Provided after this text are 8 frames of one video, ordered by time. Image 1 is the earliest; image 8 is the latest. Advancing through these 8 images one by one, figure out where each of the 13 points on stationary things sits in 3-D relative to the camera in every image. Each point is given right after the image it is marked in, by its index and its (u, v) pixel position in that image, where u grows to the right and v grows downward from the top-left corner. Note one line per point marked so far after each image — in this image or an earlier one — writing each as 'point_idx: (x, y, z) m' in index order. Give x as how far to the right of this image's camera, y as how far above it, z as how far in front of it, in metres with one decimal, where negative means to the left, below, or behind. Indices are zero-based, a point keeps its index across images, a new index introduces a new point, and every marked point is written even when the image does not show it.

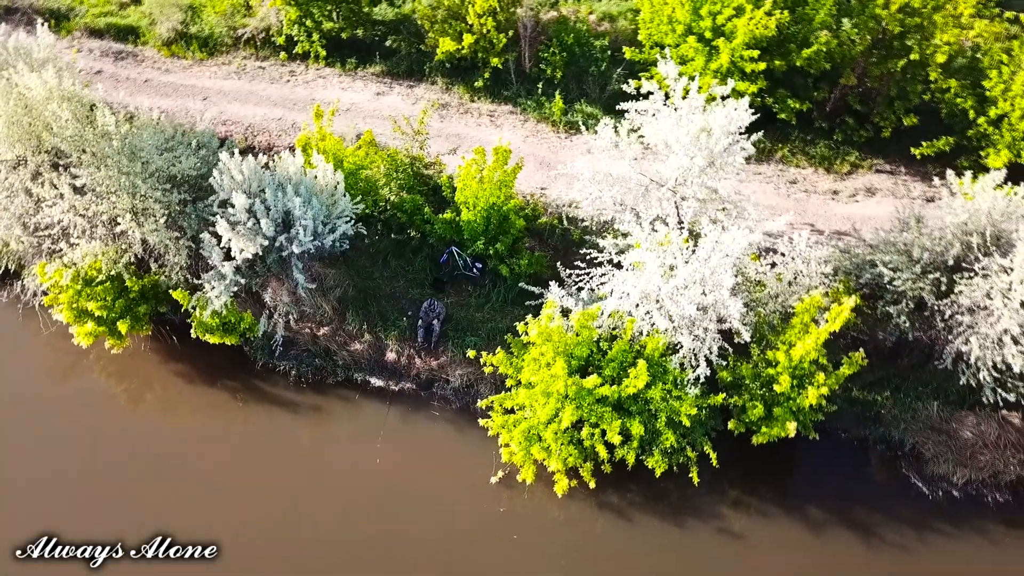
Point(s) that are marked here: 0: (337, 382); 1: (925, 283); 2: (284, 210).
0: (-4.0, -2.2, +18.6) m
1: (+8.7, +0.1, +17.0) m
2: (-4.7, +1.6, +16.8) m
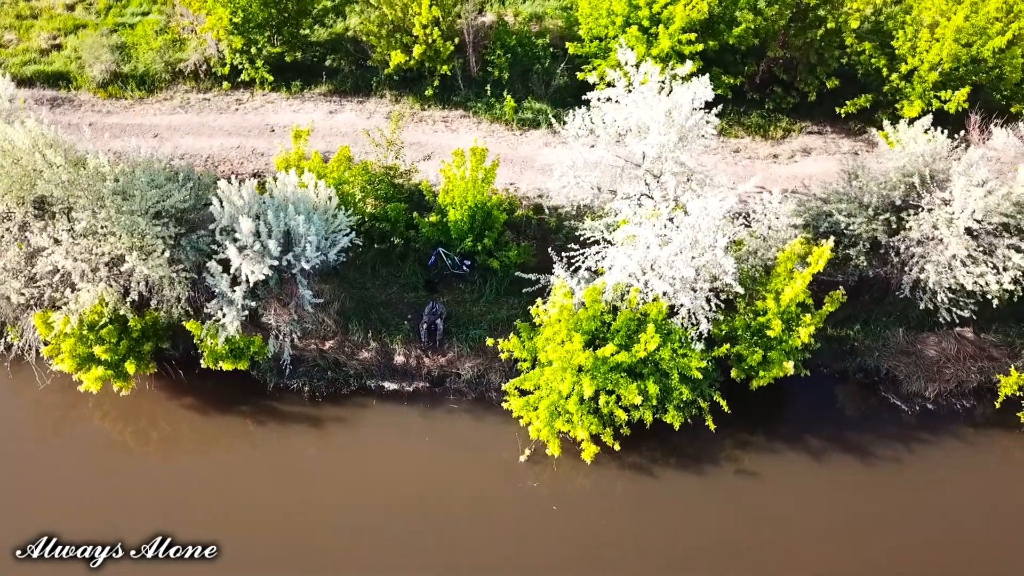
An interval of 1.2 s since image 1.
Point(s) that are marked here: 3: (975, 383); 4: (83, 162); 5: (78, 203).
0: (-3.7, -2.5, +19.1) m
1: (+8.6, +1.5, +19.0) m
2: (-4.8, +1.3, +17.2) m
3: (+10.7, -2.2, +18.8) m
4: (-9.2, +2.7, +17.5) m
5: (-8.8, +1.8, +16.8) m
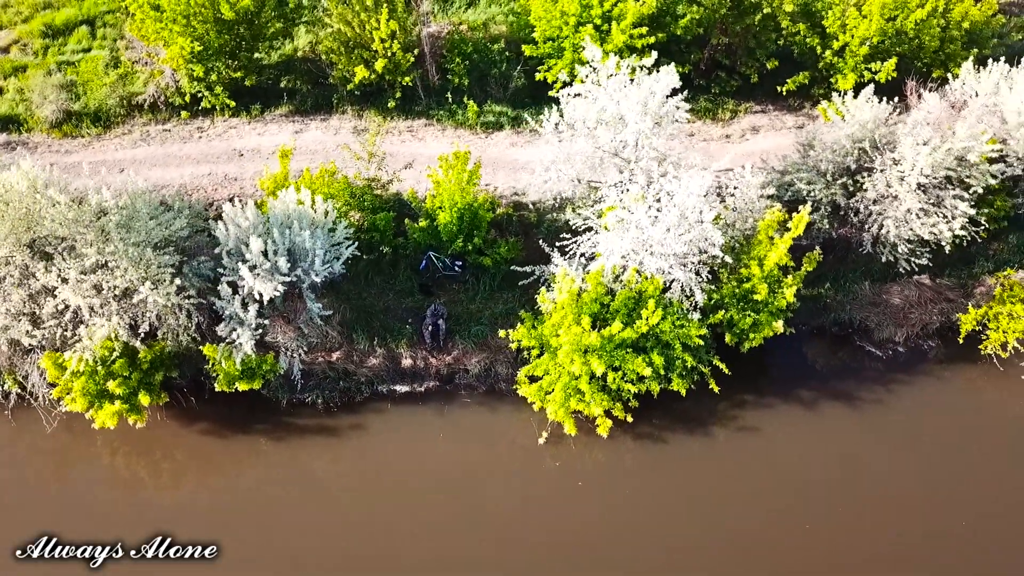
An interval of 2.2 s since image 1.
0: (-3.5, -2.7, +19.6) m
1: (+8.3, +2.5, +20.6) m
2: (-4.8, +0.9, +17.6) m
3: (+10.8, -0.9, +20.6) m
4: (-9.4, +1.9, +17.5) m
5: (-8.8, +1.1, +16.8) m
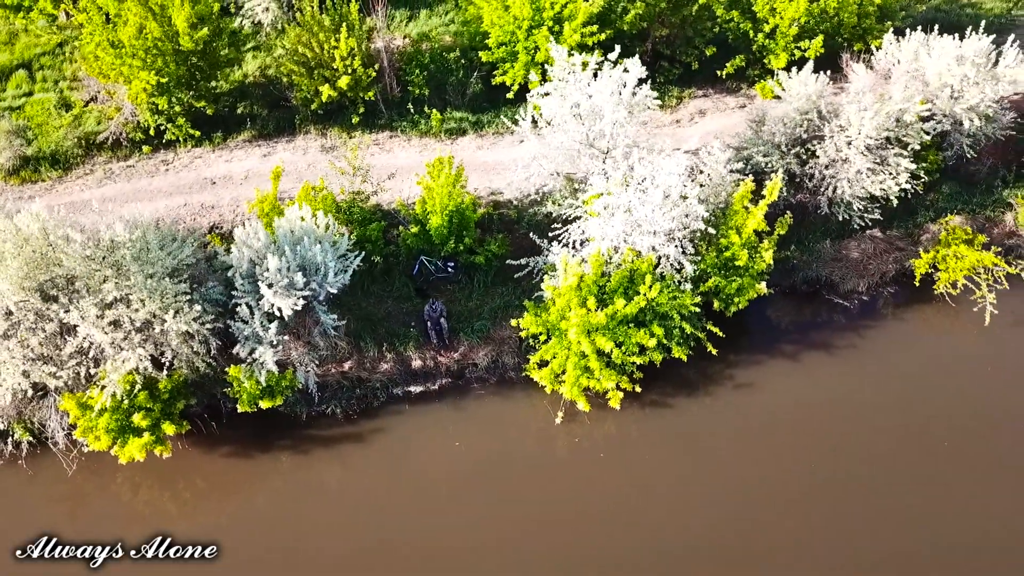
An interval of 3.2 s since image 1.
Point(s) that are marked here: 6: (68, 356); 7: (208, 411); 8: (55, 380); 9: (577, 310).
0: (-3.2, -2.9, +20.2) m
1: (+7.7, +3.6, +22.4) m
2: (-4.7, +0.6, +18.1) m
3: (+10.6, +0.5, +22.6) m
4: (-9.3, +1.1, +17.5) m
5: (-8.5, +0.3, +16.9) m
6: (-9.2, -1.4, +16.7) m
7: (-7.3, -3.0, +19.4) m
8: (-9.5, -1.9, +16.7) m
9: (+1.5, -0.5, +18.6) m
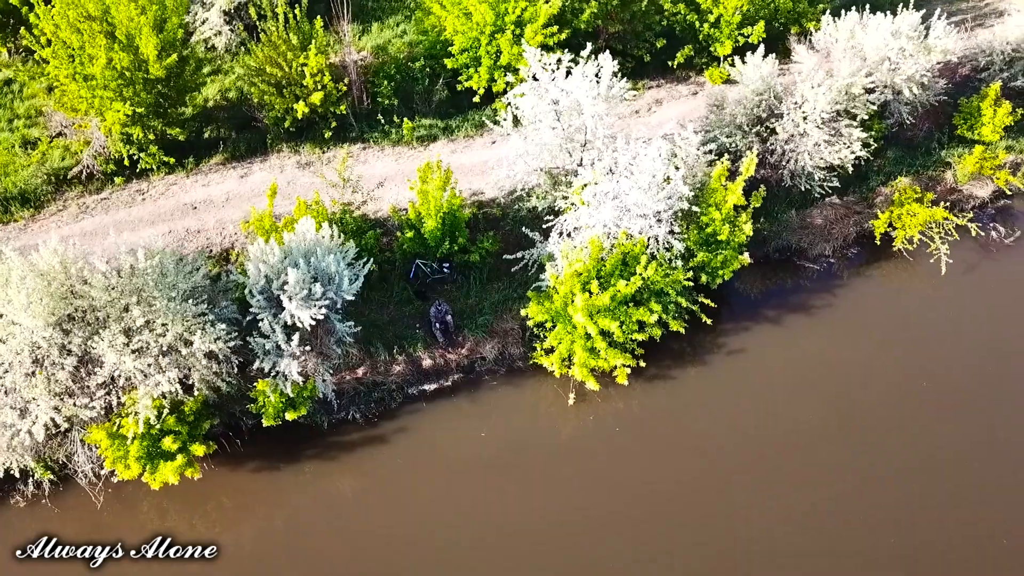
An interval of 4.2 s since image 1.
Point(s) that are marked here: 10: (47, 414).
0: (-2.9, -3.0, +20.8) m
1: (+7.2, +4.5, +24.0) m
2: (-4.5, +0.4, +18.6) m
3: (+10.3, +1.6, +24.4) m
4: (-9.1, +0.4, +17.6) m
5: (-8.2, -0.3, +17.0) m
6: (-8.6, -2.1, +16.8) m
7: (-6.8, -3.4, +19.6) m
8: (-8.9, -2.6, +16.8) m
9: (+1.7, -0.2, +19.7) m
10: (-9.4, -2.6, +16.4) m
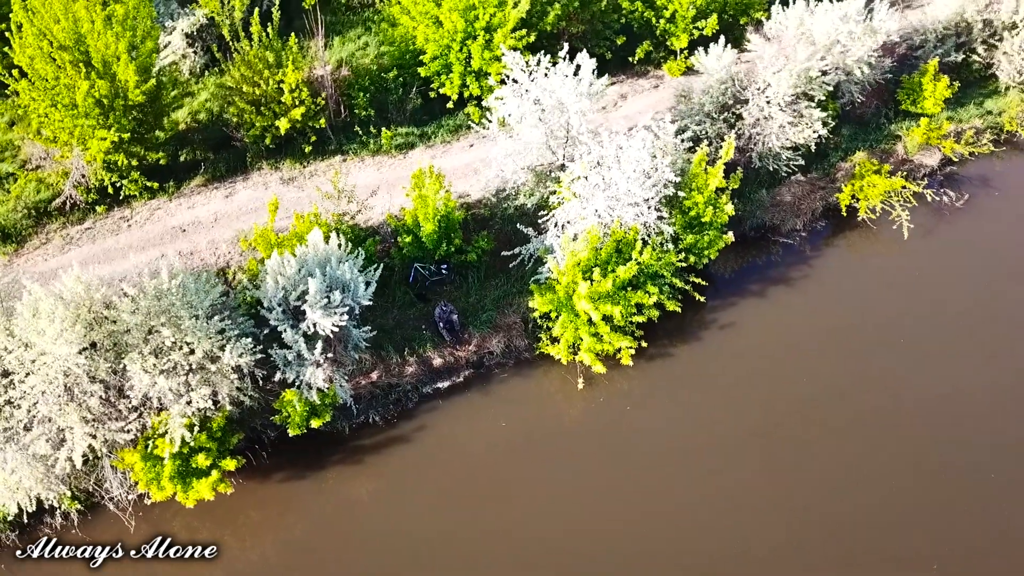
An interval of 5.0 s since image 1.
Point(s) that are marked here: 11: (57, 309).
0: (-2.5, -3.1, +21.3) m
1: (+6.6, +5.2, +25.3) m
2: (-4.2, +0.2, +19.0) m
3: (+9.9, +2.6, +26.0) m
4: (-8.7, -0.1, +17.7) m
5: (-7.7, -0.8, +17.2) m
6: (-8.0, -2.6, +16.9) m
7: (-6.3, -3.8, +19.9) m
8: (-8.2, -3.1, +16.9) m
9: (+1.8, +0.1, +20.6) m
10: (-8.7, -3.1, +16.5) m
11: (-9.3, -0.4, +16.5) m
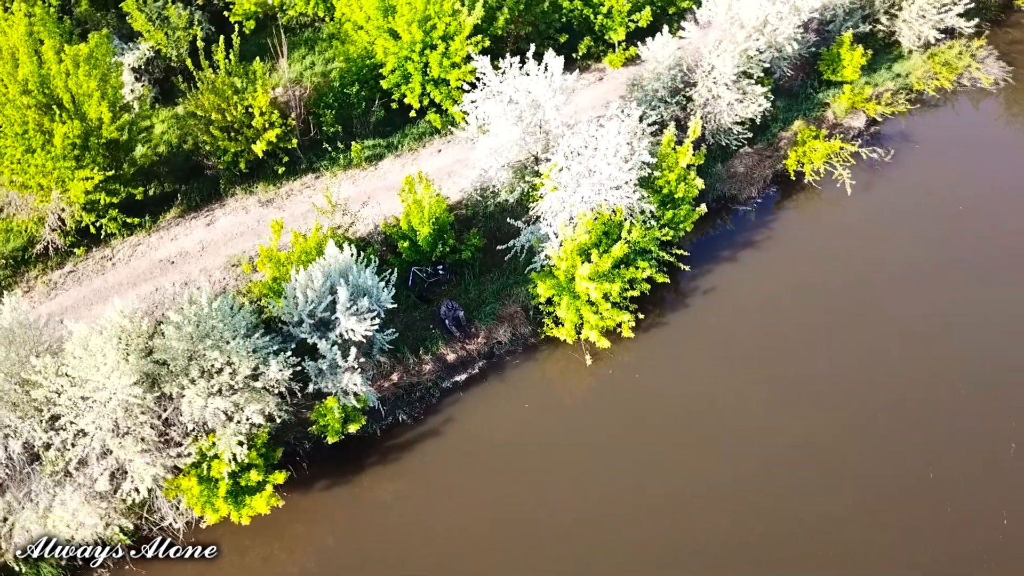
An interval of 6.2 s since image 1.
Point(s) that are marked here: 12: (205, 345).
0: (-2.1, -3.1, +22.3) m
1: (+5.5, +6.1, +27.3) m
2: (-3.8, 0.0, +19.8) m
3: (+9.1, +4.0, +28.3) m
4: (-8.1, -0.9, +18.0) m
5: (-7.0, -1.3, +17.6) m
6: (-7.0, -3.2, +17.3) m
7: (-5.5, -4.2, +20.4) m
8: (-7.2, -3.7, +17.2) m
9: (+2.0, +0.6, +22.0) m
10: (-7.6, -3.8, +16.8) m
11: (-8.5, -1.2, +16.7) m
12: (-6.9, -1.3, +17.6) m
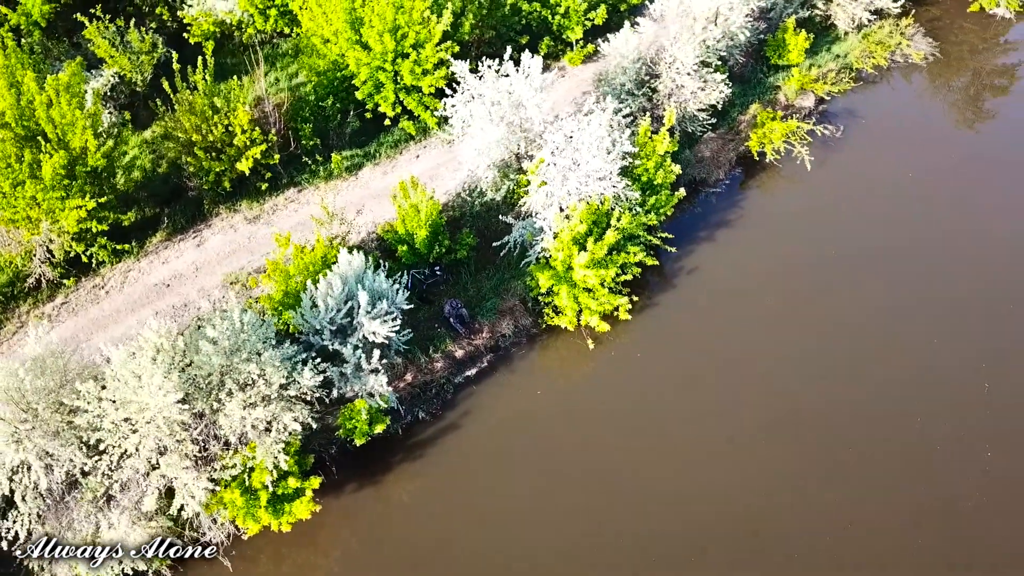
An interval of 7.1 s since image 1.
0: (-1.7, -3.0, +22.9) m
1: (+4.6, +6.7, +28.6) m
2: (-3.5, -0.1, +20.3) m
3: (+8.2, +4.8, +29.9) m
4: (-7.6, -1.3, +18.2) m
5: (-6.4, -1.7, +17.9) m
6: (-6.3, -3.5, +17.6) m
7: (-4.9, -4.5, +20.8) m
8: (-6.3, -4.1, +17.5) m
9: (+2.0, +1.0, +23.0) m
10: (-6.8, -4.2, +17.0) m
11: (-7.9, -1.7, +16.9) m
12: (-6.3, -1.6, +18.0) m
